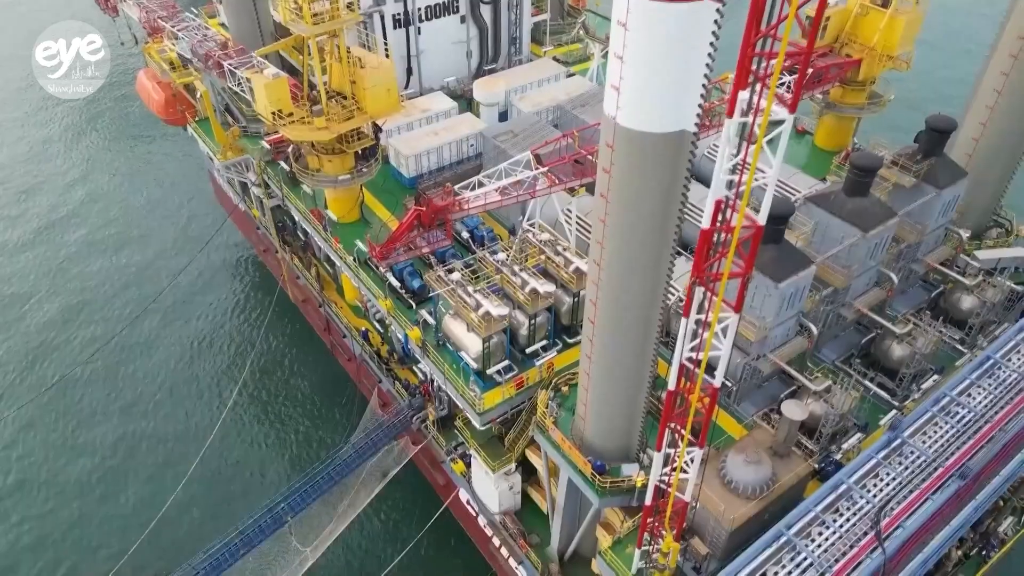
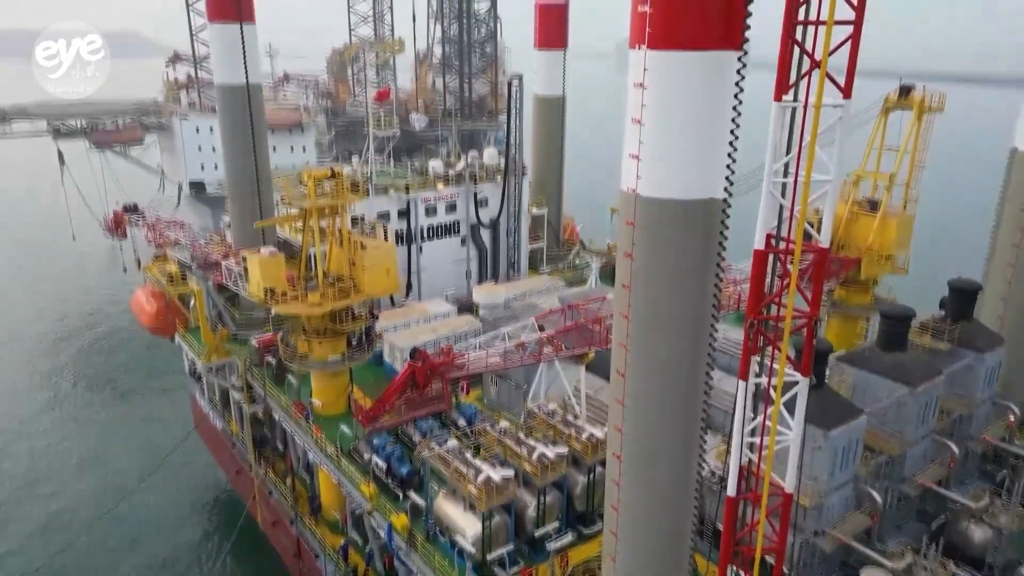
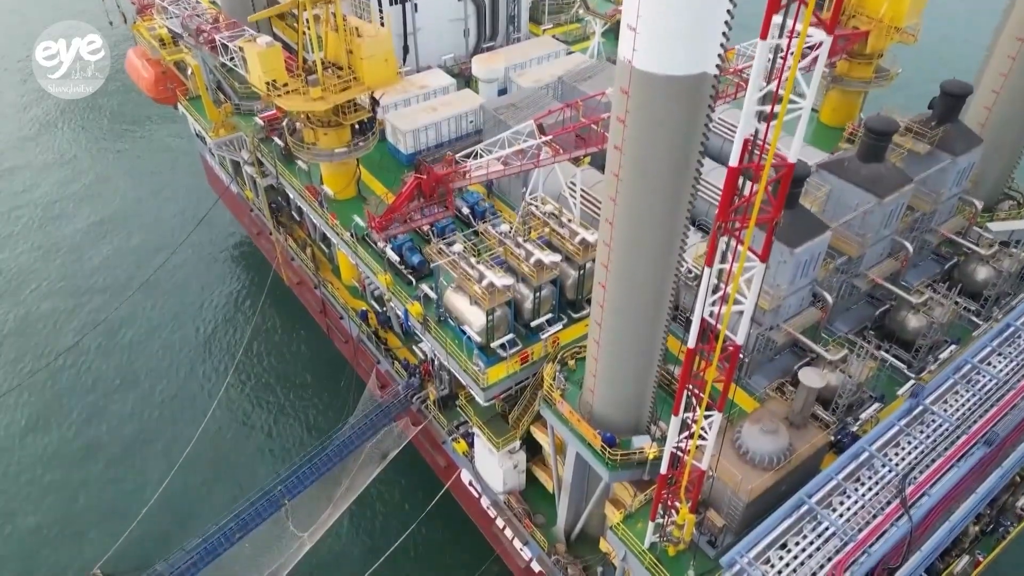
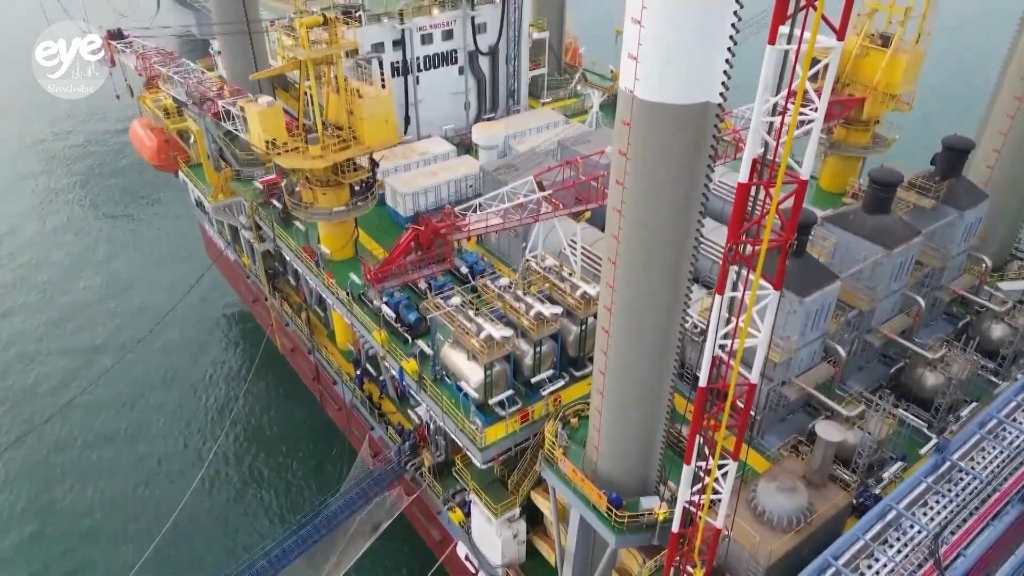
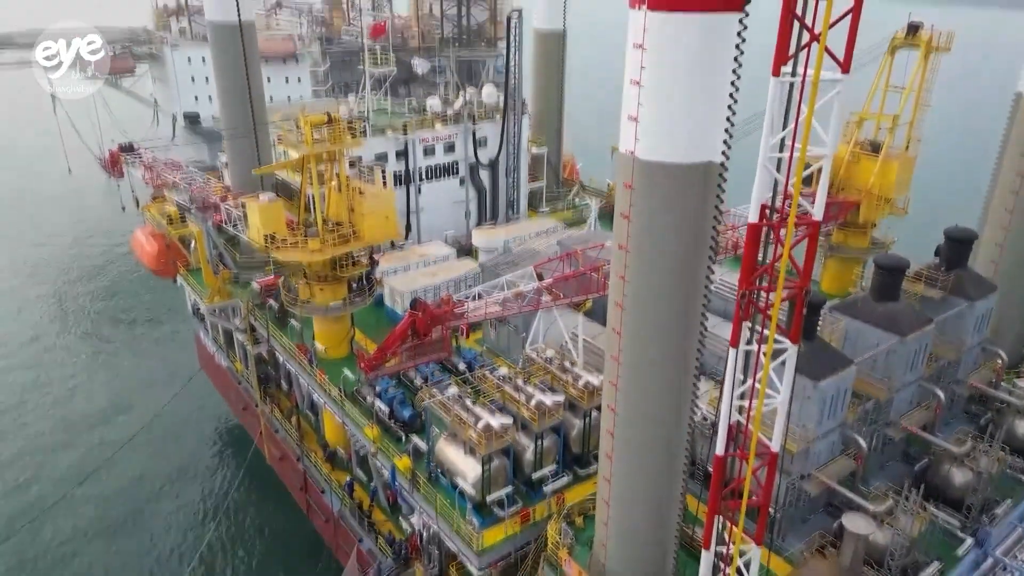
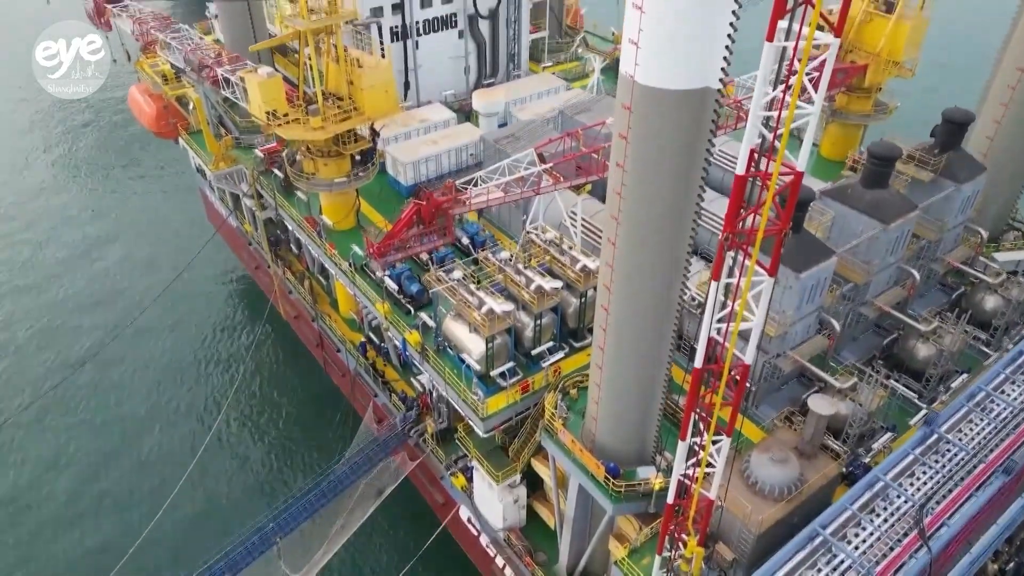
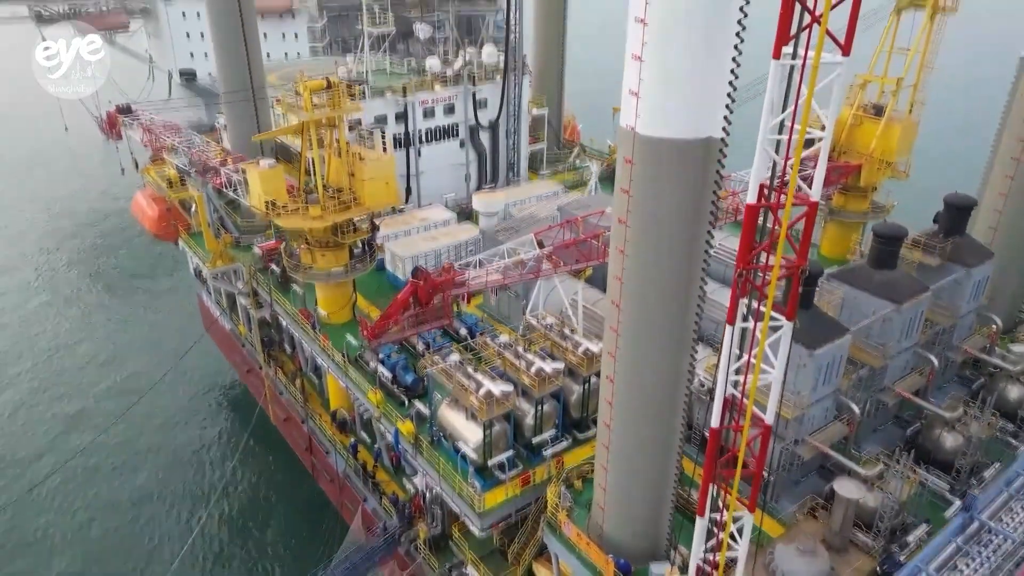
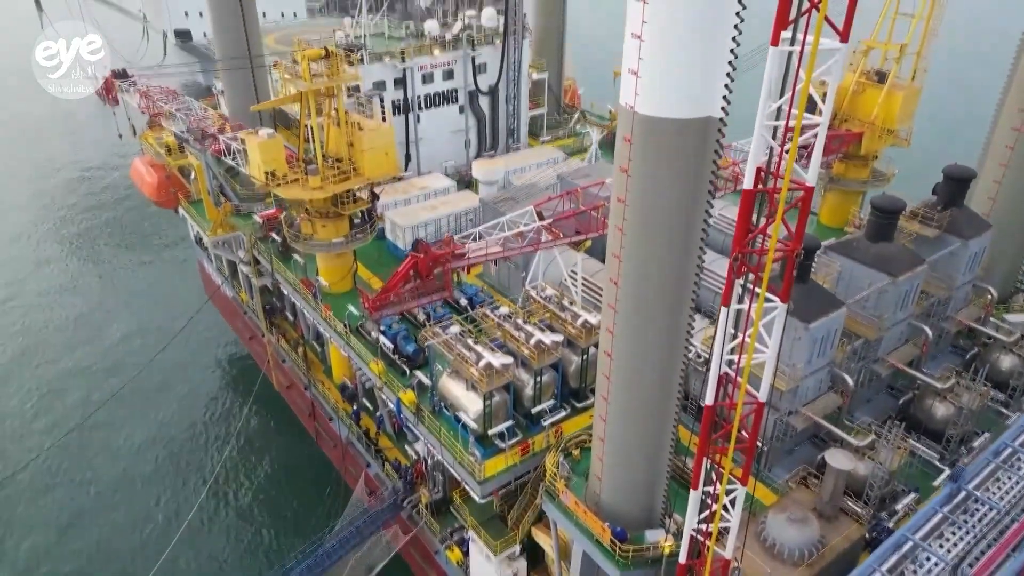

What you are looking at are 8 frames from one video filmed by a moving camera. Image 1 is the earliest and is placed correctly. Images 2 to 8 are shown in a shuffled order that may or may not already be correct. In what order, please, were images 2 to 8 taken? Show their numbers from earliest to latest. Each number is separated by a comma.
3, 6, 4, 8, 7, 5, 2
